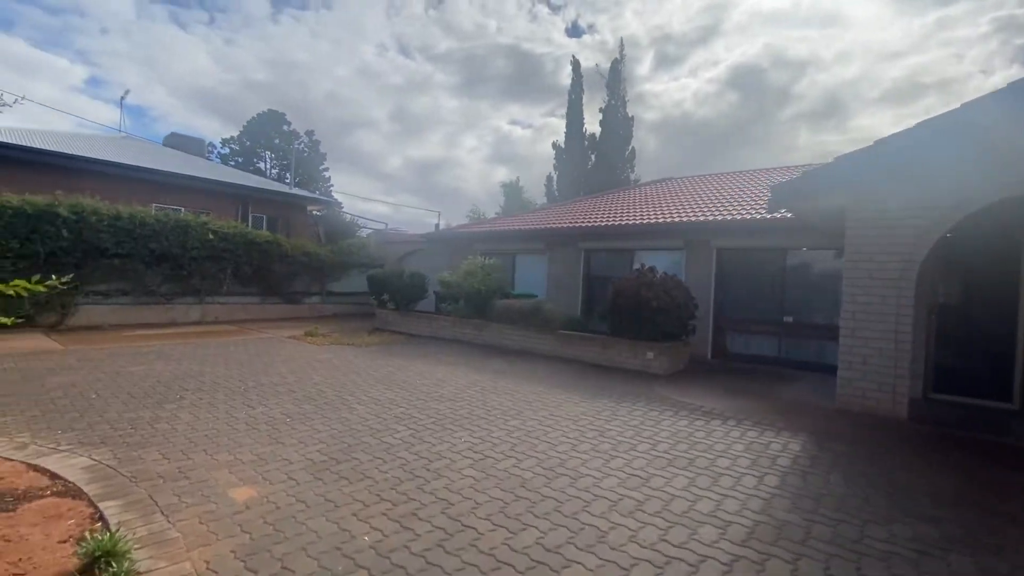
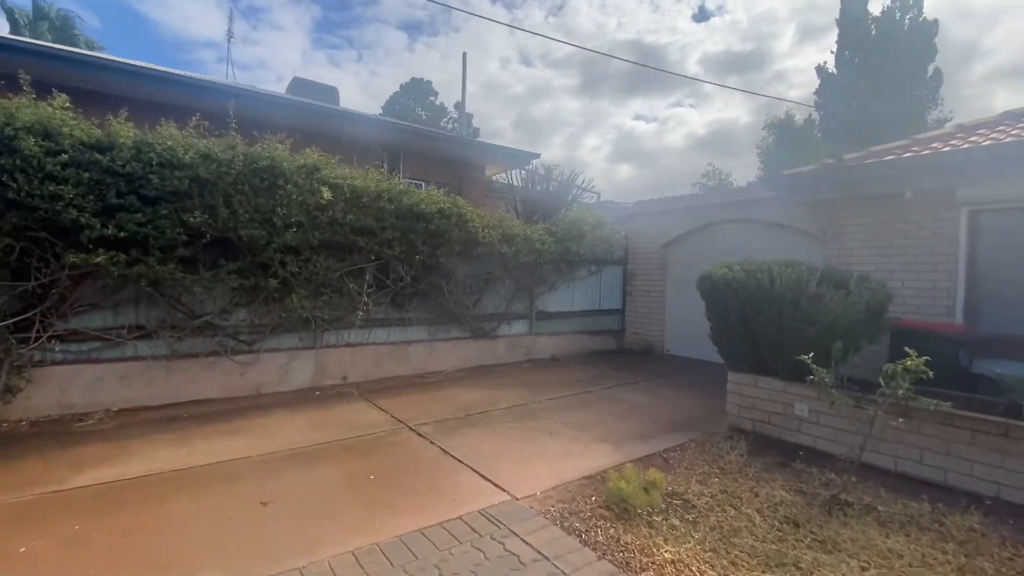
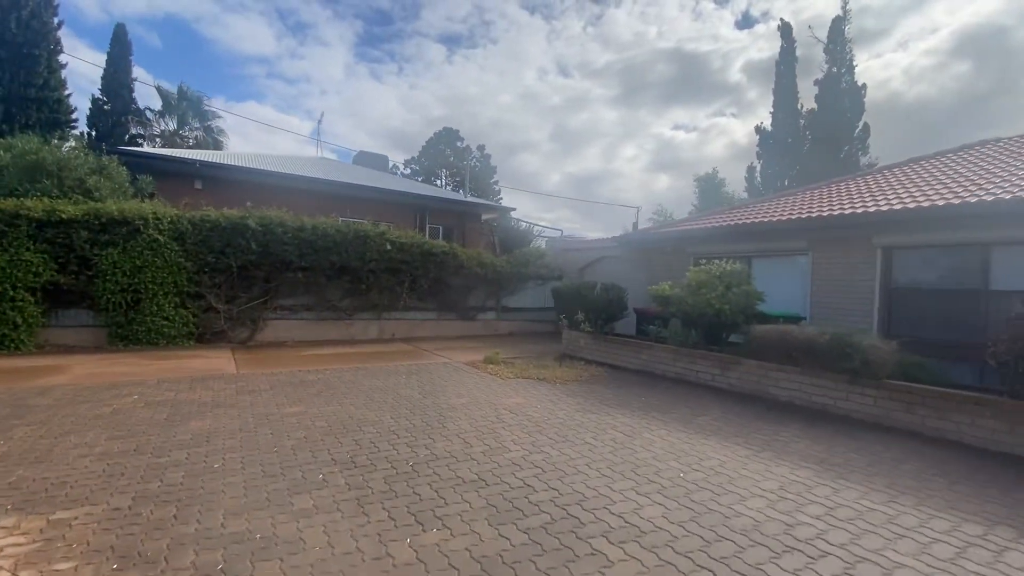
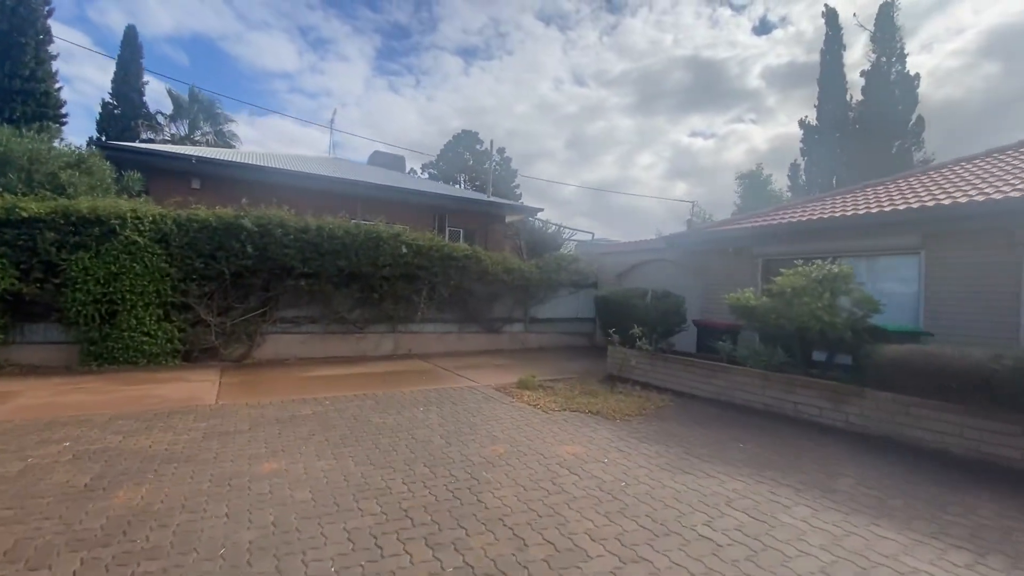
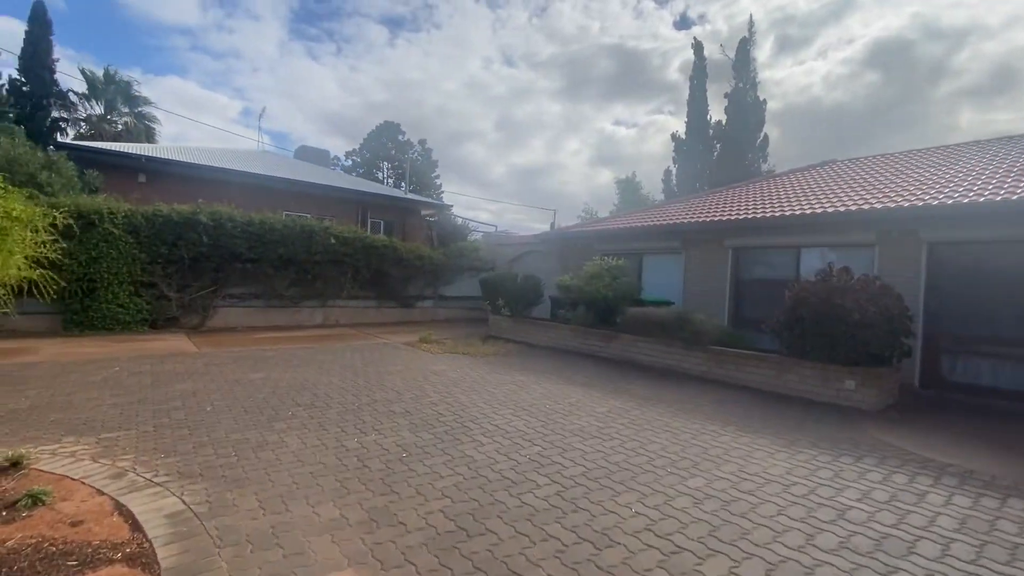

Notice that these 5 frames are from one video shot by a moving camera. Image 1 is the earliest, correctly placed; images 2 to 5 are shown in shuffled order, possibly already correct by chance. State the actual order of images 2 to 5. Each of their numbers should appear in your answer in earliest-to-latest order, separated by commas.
5, 3, 4, 2
